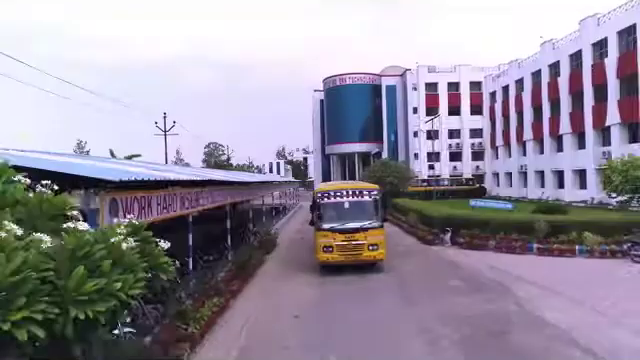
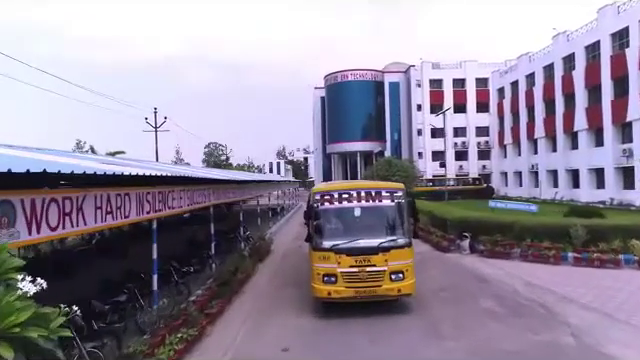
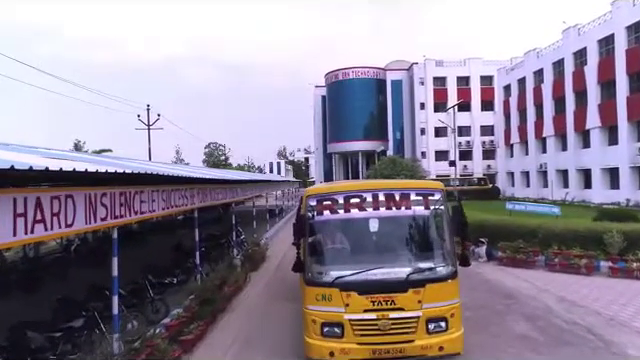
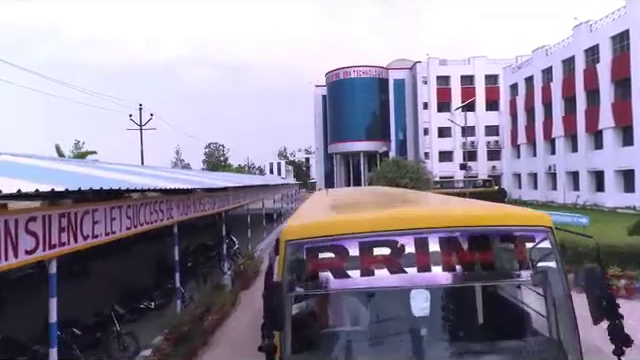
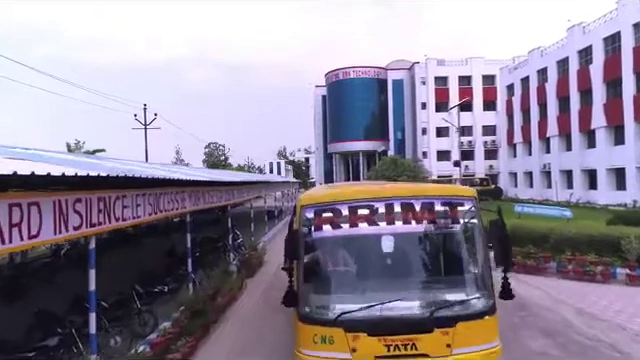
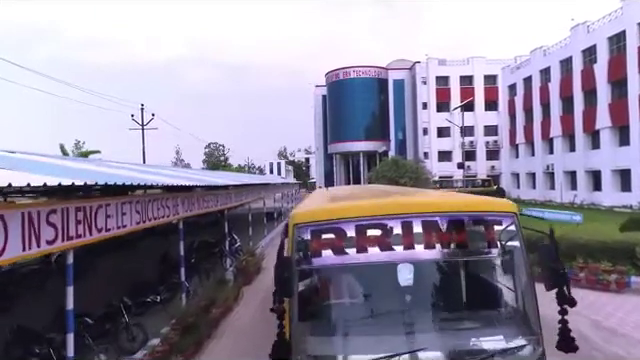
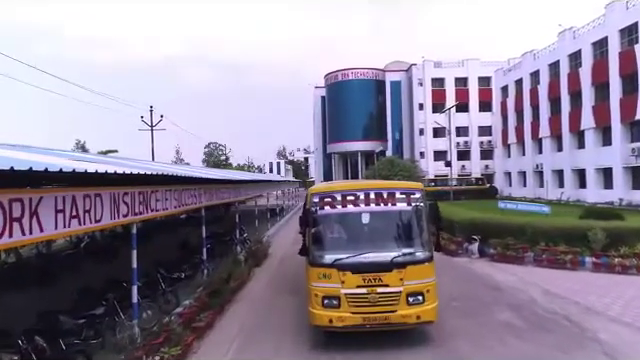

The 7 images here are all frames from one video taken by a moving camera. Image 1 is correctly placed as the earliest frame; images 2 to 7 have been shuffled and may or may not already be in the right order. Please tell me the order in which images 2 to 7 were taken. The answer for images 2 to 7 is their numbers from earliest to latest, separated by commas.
2, 7, 3, 5, 6, 4
